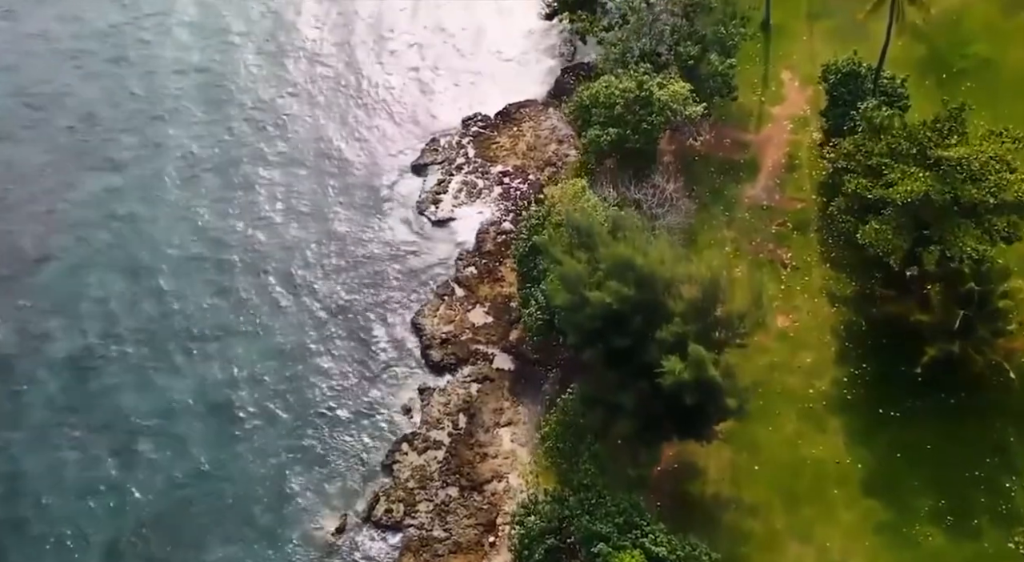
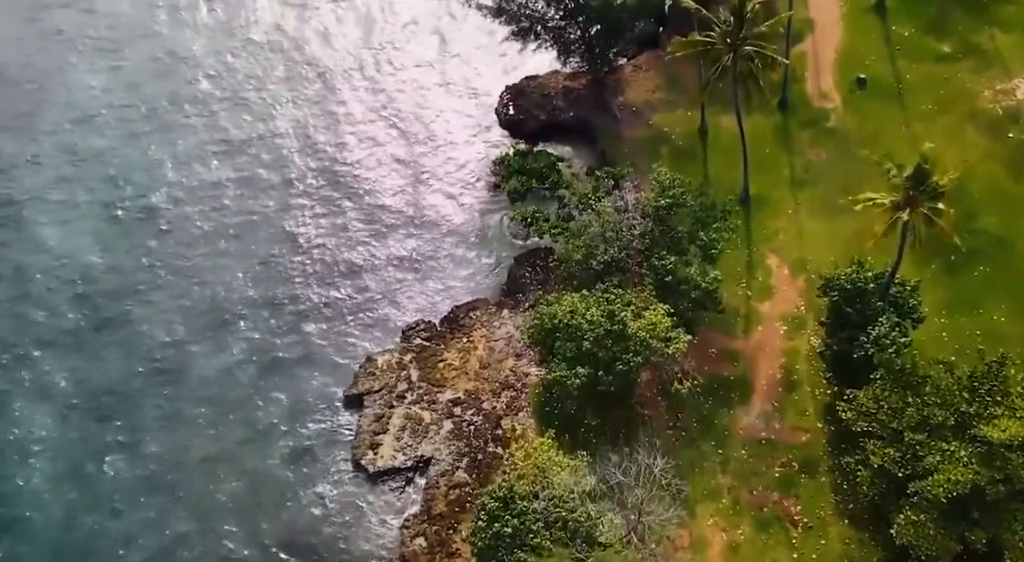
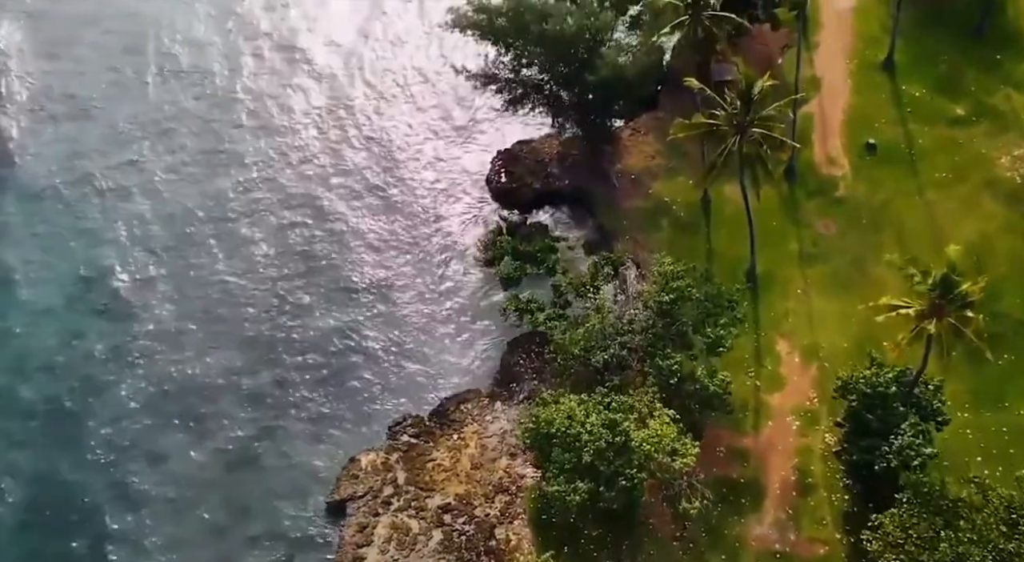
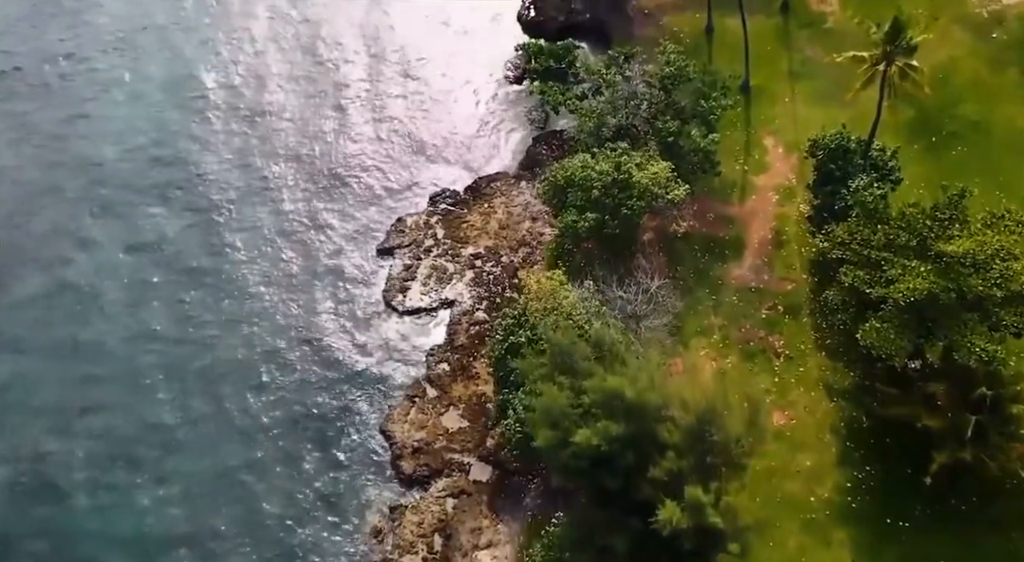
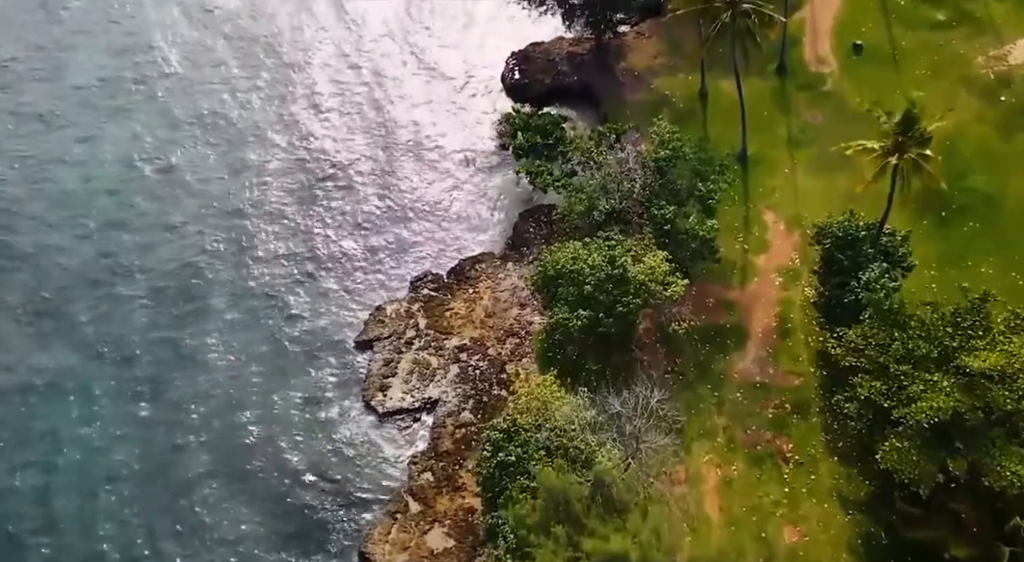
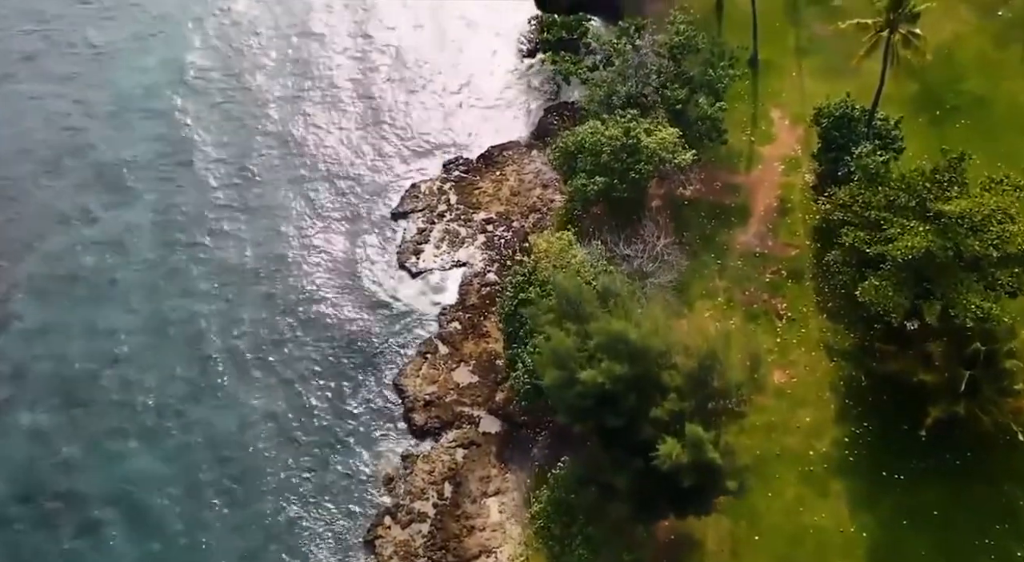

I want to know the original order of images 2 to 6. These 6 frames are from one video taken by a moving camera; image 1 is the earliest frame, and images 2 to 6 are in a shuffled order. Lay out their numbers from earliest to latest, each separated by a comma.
6, 4, 5, 2, 3
